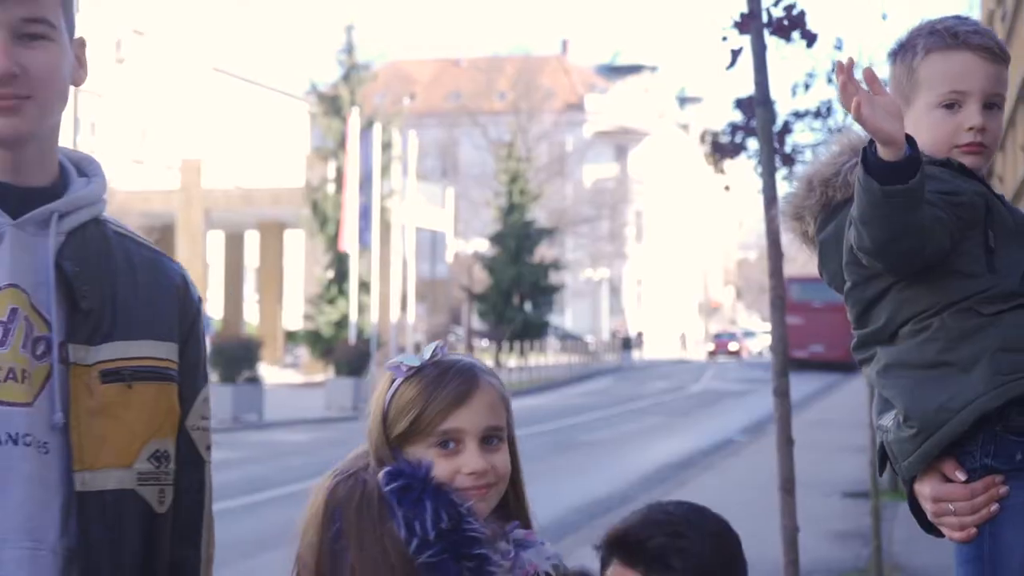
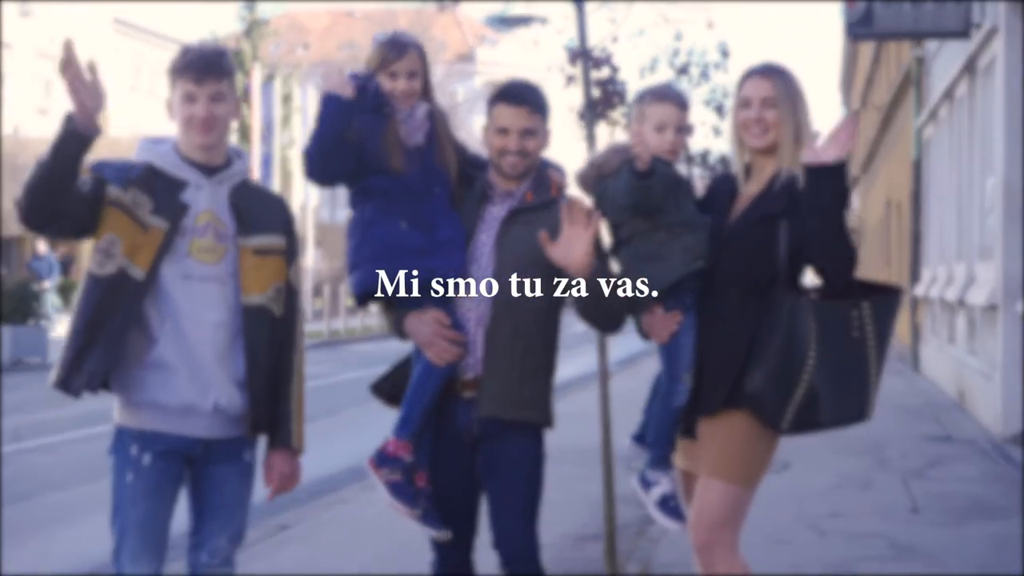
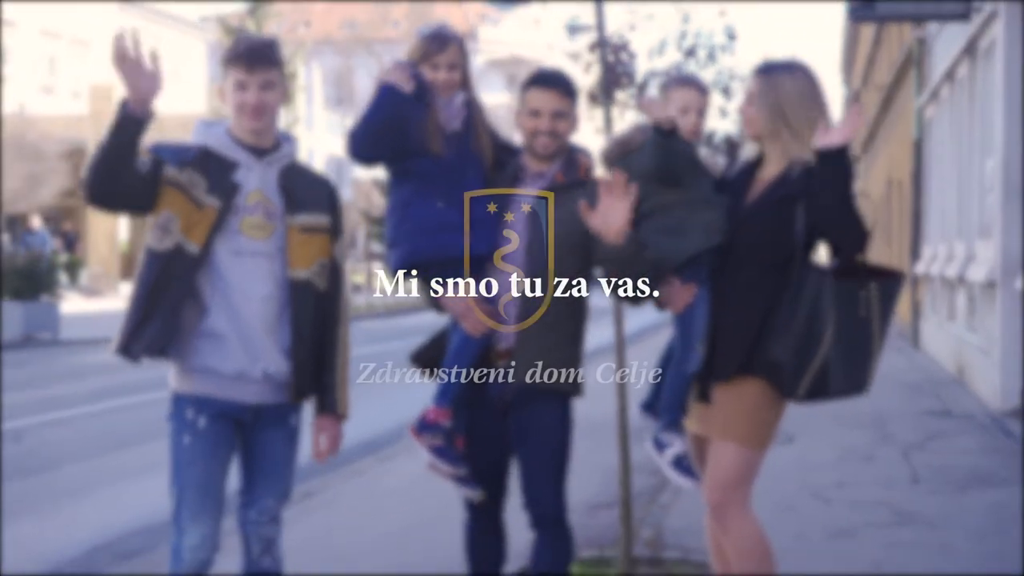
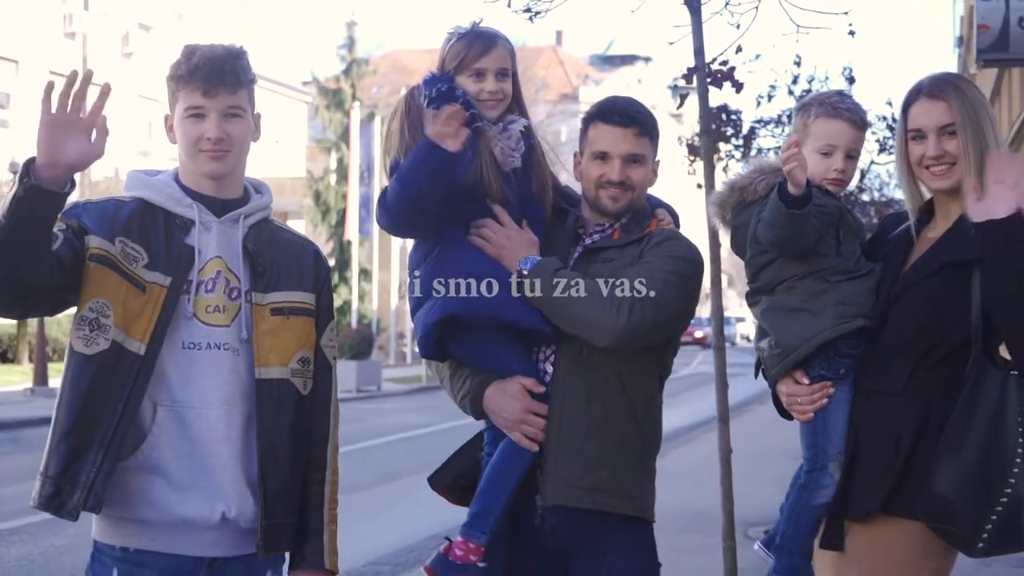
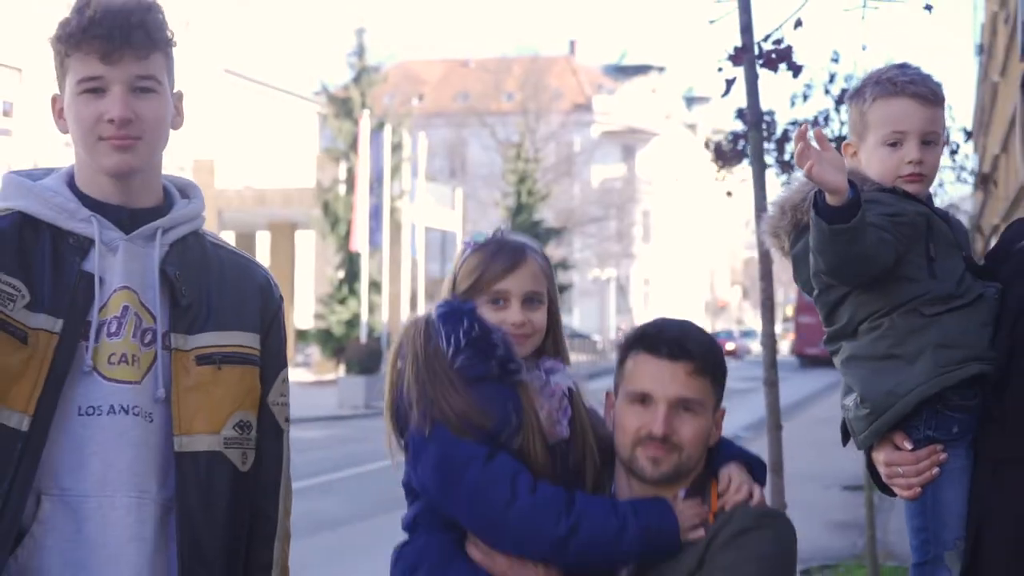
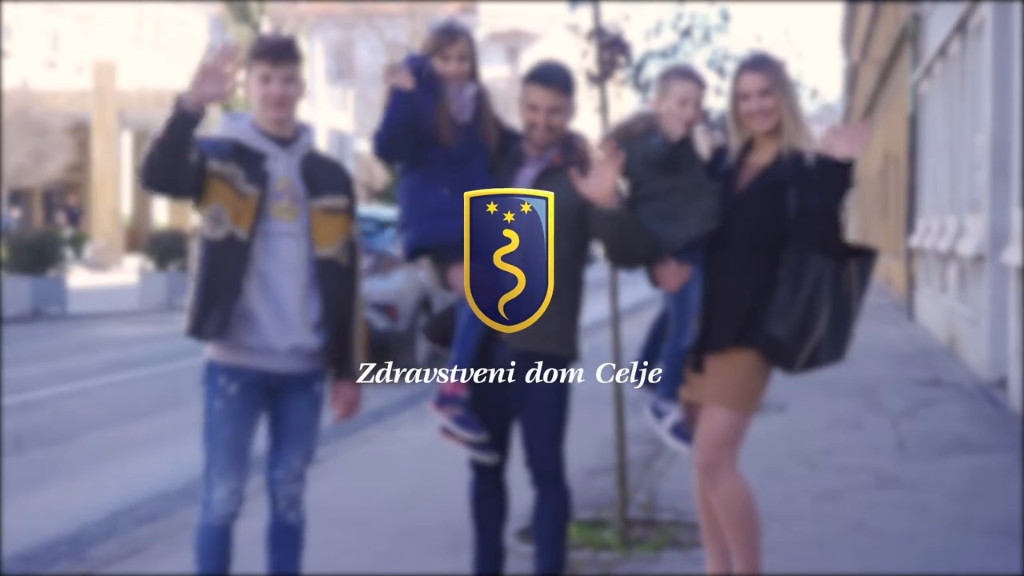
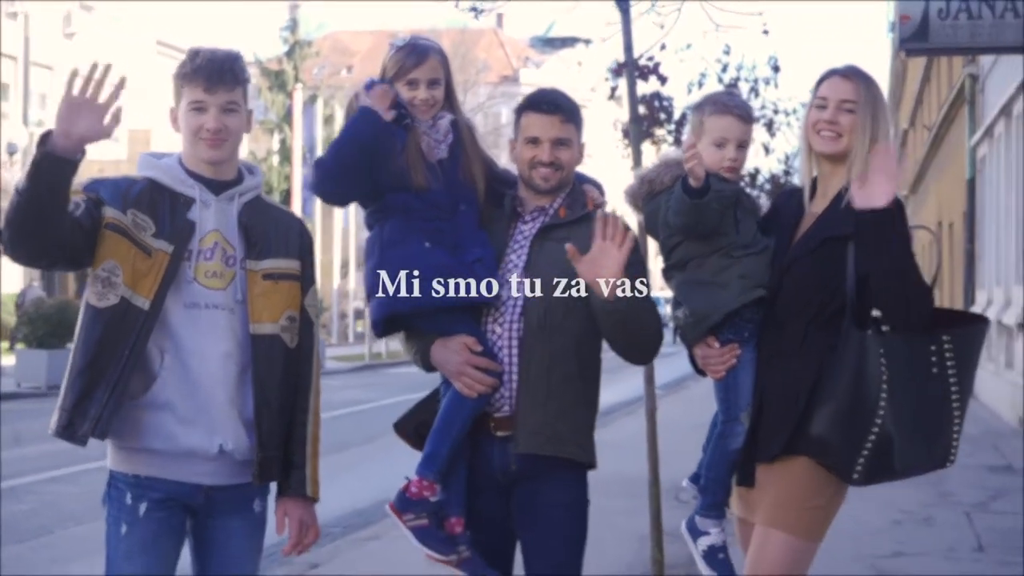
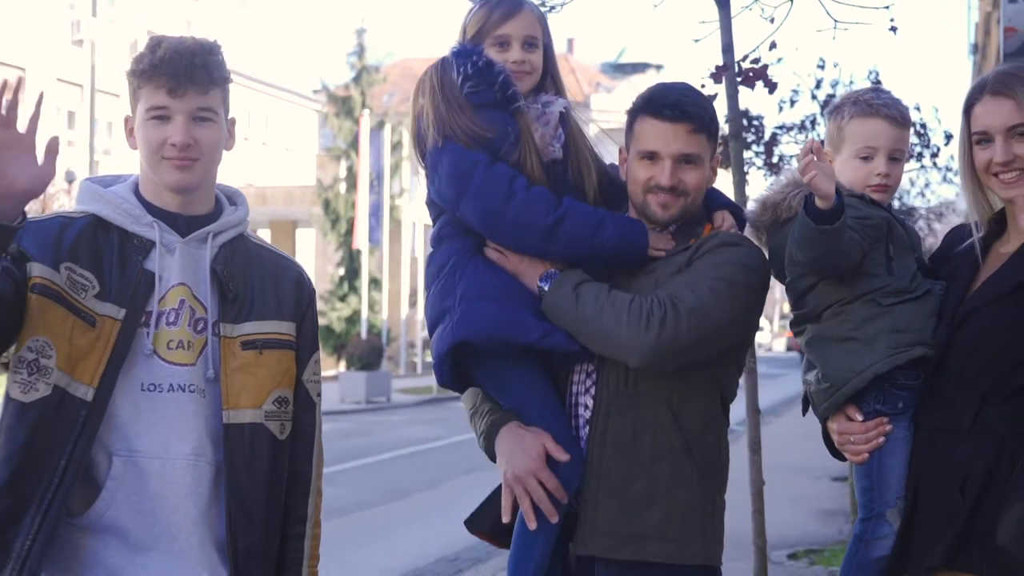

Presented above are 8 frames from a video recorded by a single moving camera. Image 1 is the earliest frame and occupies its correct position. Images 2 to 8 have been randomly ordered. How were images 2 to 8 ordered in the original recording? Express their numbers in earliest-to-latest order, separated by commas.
5, 8, 4, 7, 2, 3, 6
